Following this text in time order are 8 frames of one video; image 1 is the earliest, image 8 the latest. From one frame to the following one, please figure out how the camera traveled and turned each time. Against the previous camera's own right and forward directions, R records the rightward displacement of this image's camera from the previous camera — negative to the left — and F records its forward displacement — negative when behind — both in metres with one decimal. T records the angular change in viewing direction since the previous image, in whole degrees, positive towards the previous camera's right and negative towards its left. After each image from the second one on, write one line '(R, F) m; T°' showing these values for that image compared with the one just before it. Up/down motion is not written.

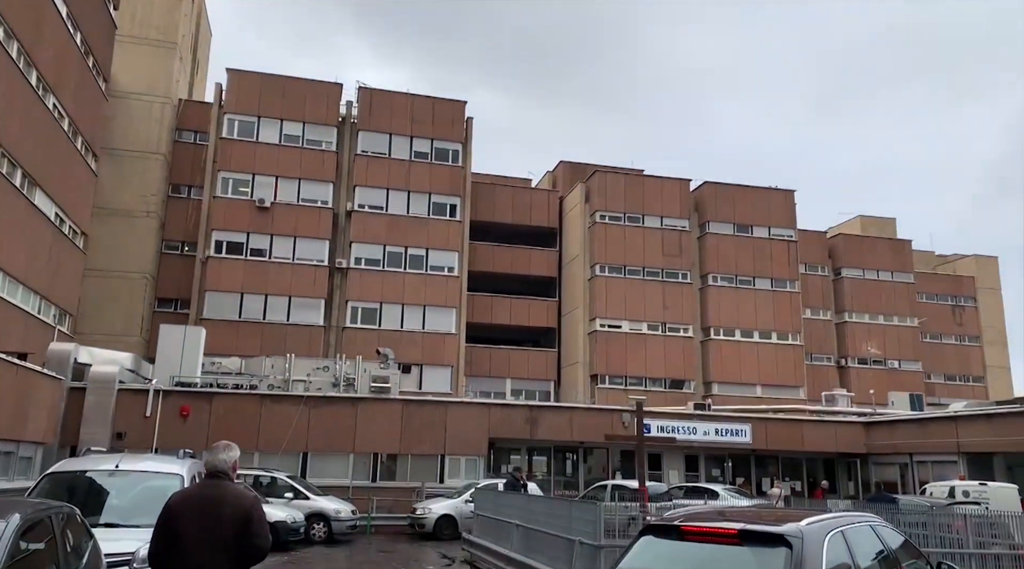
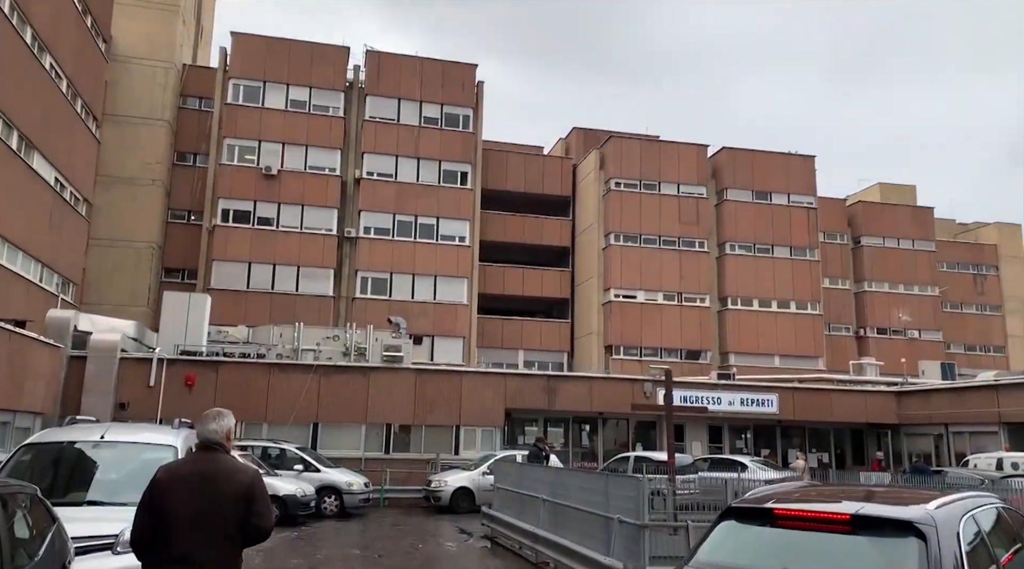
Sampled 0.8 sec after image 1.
(-0.3, +1.1) m; -1°
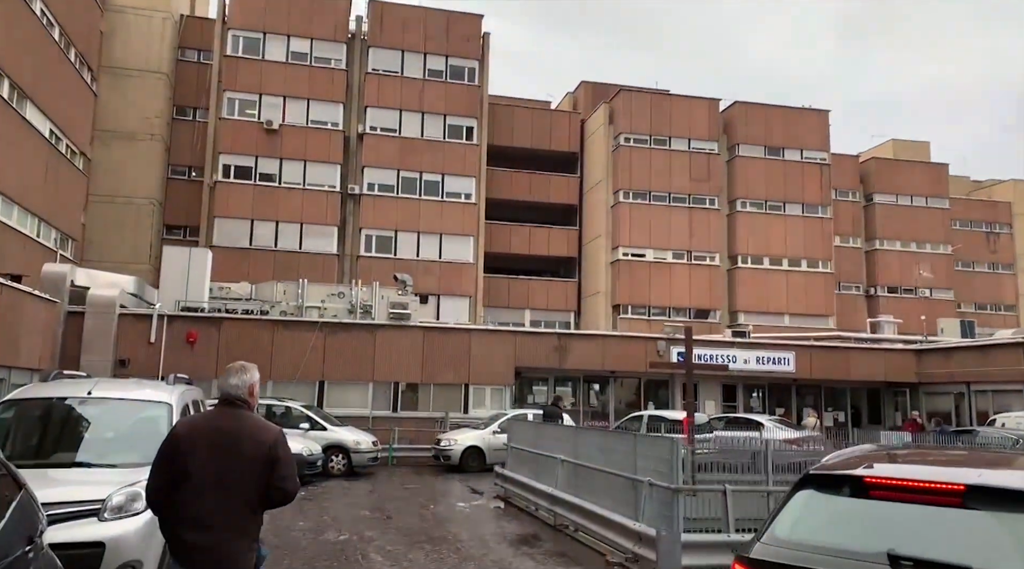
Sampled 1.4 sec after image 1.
(-0.2, +0.7) m; 0°
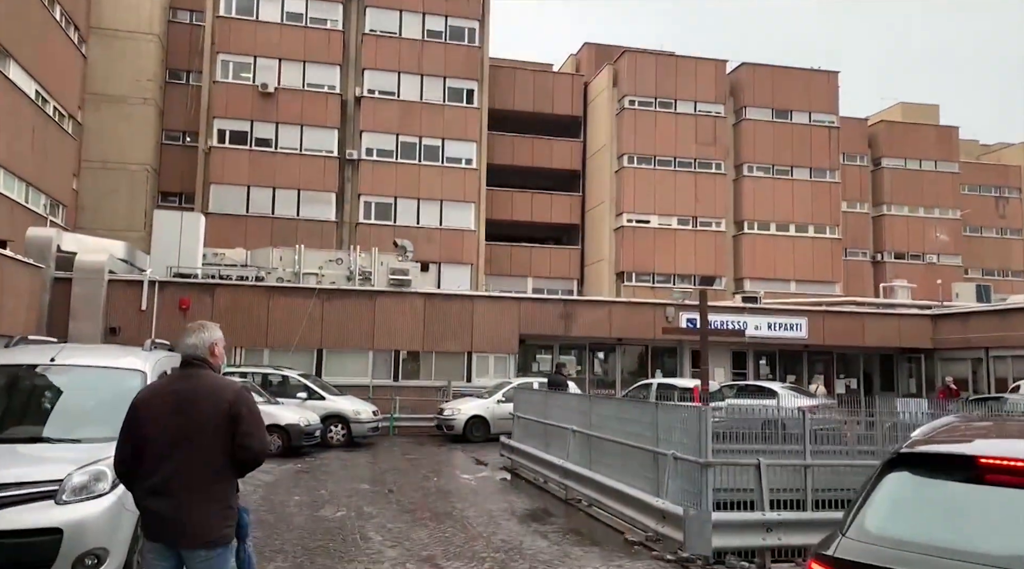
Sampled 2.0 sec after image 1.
(-0.1, +0.8) m; 0°
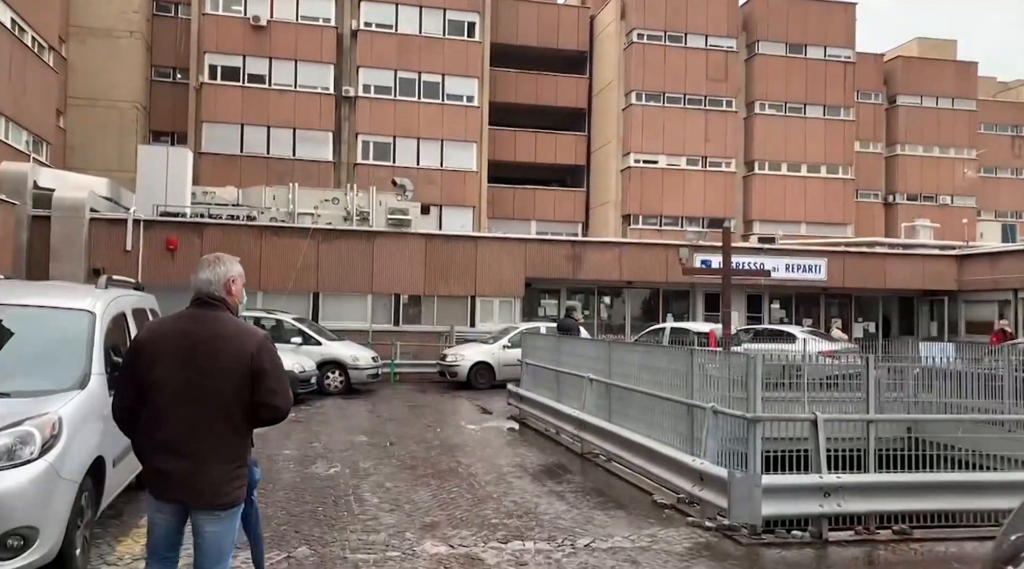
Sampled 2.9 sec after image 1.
(-0.1, +1.1) m; 0°
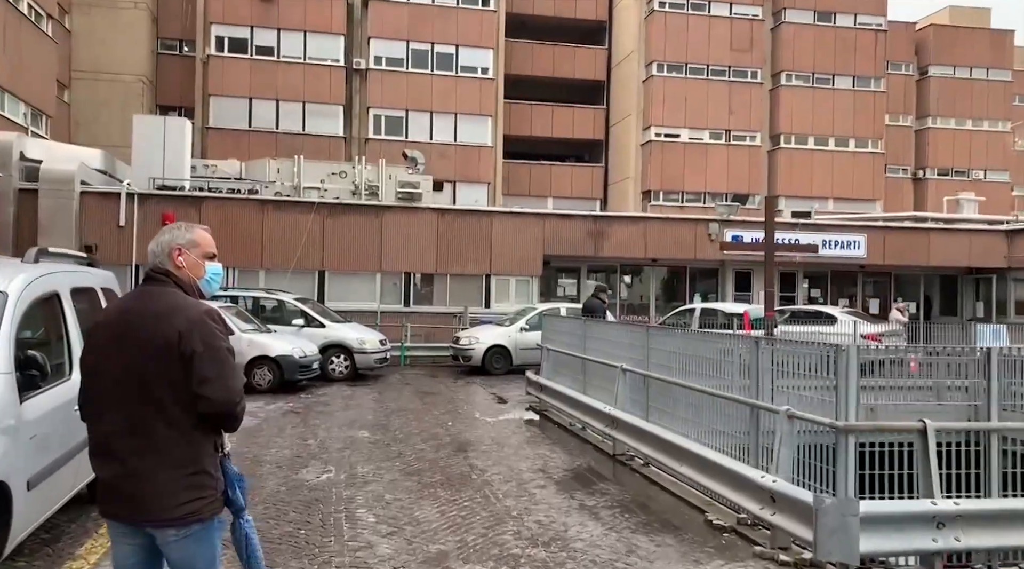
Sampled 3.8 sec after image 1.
(-0.1, +1.3) m; -1°
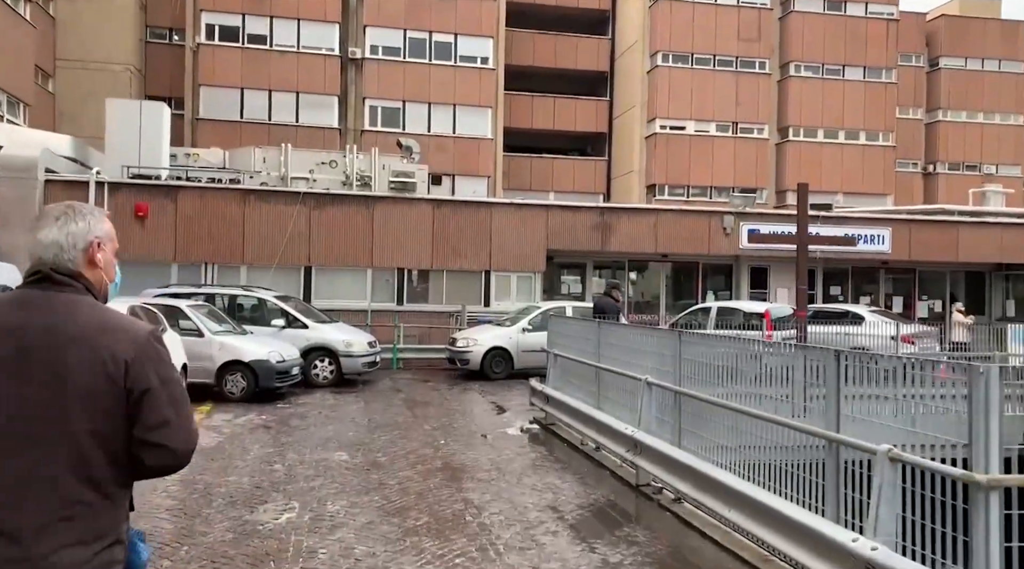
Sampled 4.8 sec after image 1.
(0.0, +1.4) m; 0°
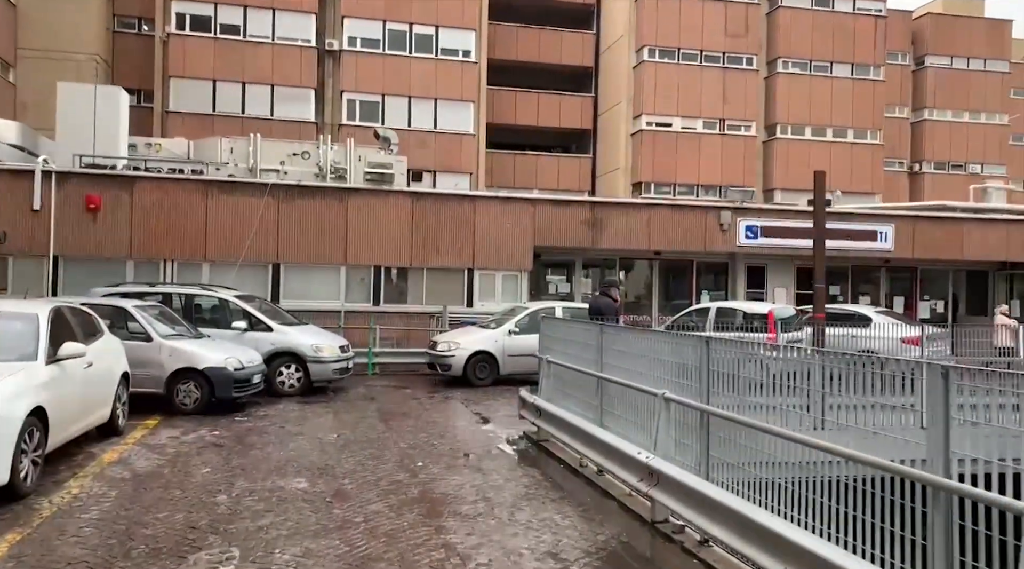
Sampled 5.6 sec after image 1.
(-0.1, +1.2) m; +1°
